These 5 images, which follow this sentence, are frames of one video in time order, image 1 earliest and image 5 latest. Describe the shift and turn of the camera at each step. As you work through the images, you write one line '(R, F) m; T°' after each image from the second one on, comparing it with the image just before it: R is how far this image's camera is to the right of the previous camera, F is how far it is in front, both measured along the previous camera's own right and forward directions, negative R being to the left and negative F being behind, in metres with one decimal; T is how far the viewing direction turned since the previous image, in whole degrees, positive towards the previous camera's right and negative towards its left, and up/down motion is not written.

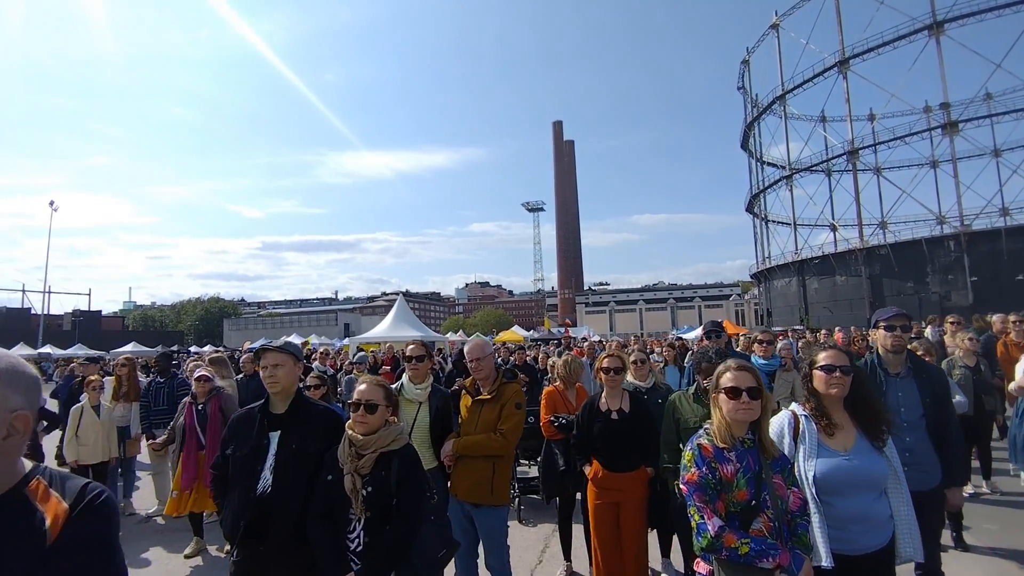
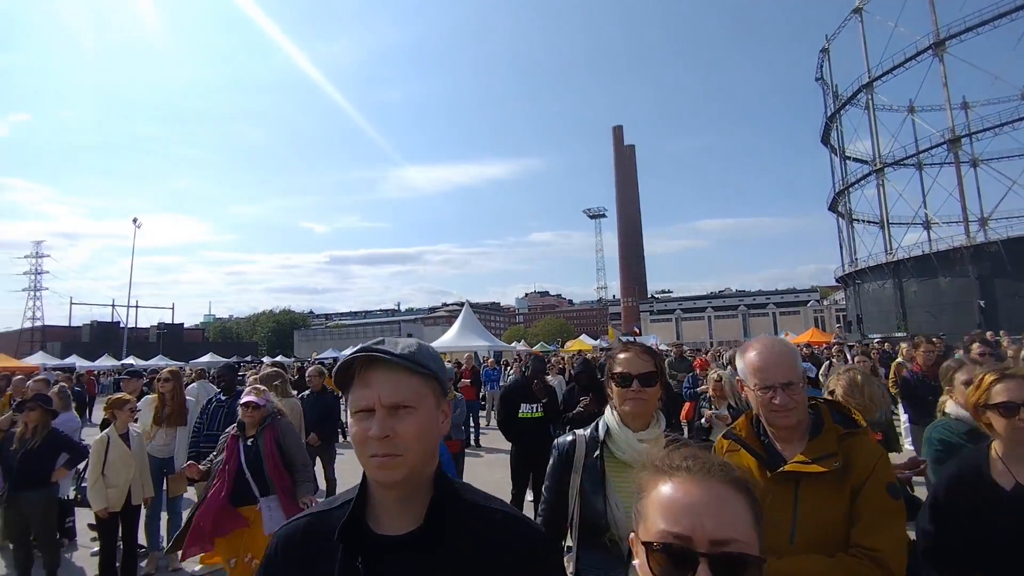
(-0.9, +1.9) m; -6°
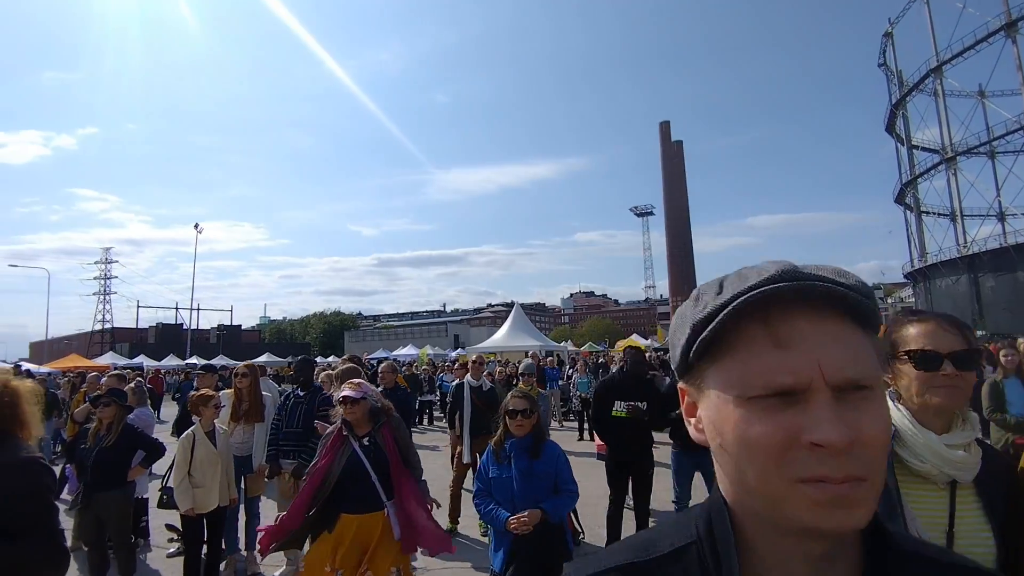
(-0.5, +0.5) m; -4°
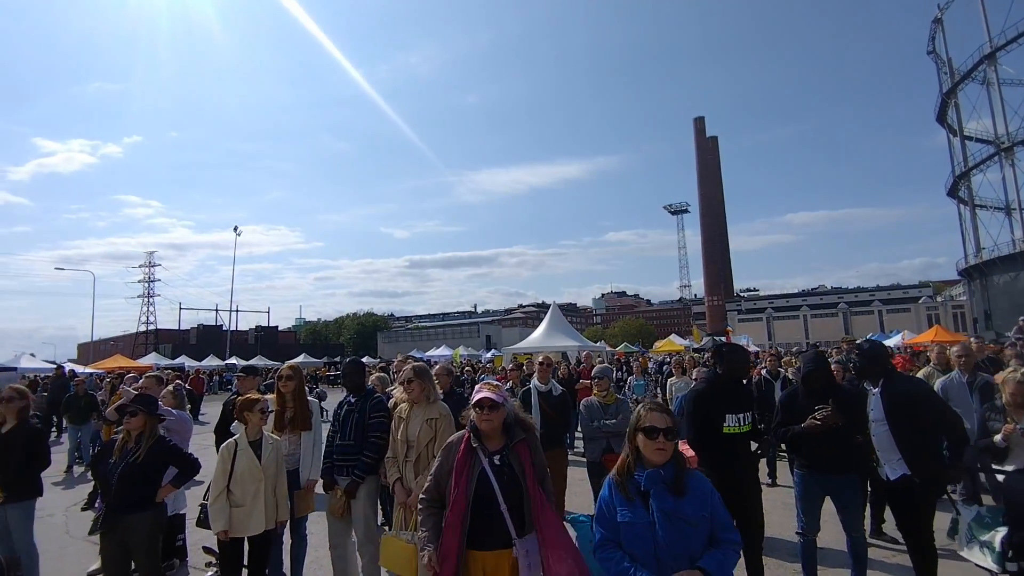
(-0.5, +0.8) m; -3°
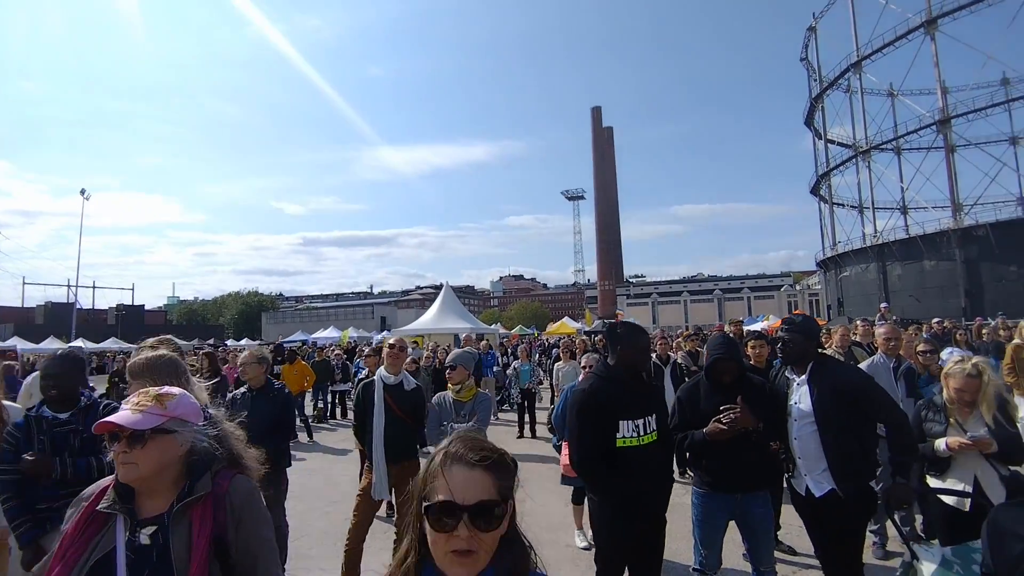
(+0.5, +1.4) m; +10°
